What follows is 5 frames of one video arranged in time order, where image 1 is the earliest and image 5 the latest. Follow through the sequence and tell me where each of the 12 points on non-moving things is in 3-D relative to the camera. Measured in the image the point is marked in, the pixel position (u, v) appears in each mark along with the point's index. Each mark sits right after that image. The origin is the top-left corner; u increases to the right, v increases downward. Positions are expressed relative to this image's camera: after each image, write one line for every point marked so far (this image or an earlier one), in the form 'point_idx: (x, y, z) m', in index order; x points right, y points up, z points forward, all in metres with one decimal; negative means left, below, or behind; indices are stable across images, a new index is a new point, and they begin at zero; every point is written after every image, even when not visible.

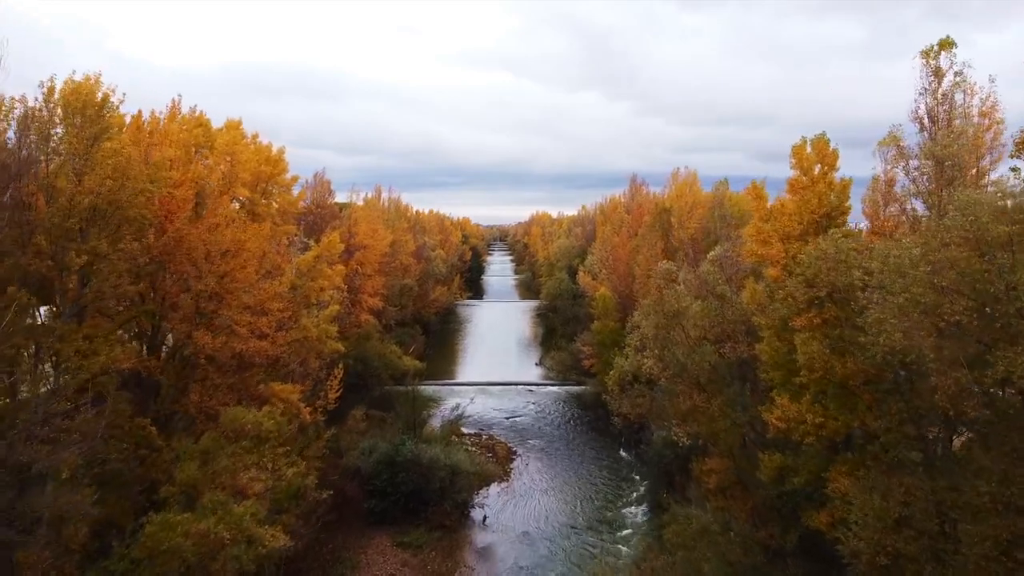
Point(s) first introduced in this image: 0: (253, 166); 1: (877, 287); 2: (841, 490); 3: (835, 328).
0: (-7.9, +3.7, +18.3) m
1: (+5.7, 0.0, +9.3) m
2: (+5.8, -3.5, +10.4) m
3: (+5.8, -0.7, +10.7) m
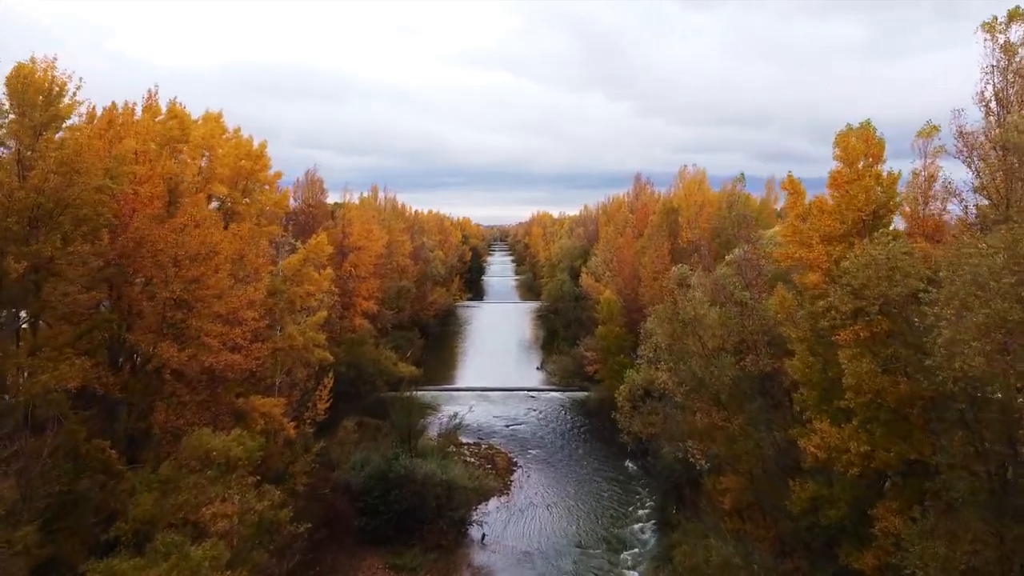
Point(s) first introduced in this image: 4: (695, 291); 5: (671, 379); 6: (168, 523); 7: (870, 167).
0: (-7.9, +3.6, +16.9) m
1: (+5.7, -0.1, +7.9) m
2: (+5.8, -3.7, +9.1) m
3: (+5.8, -0.9, +9.3) m
4: (+4.9, -0.1, +16.0) m
5: (+3.9, -2.2, +14.5) m
6: (-5.7, -3.9, +9.9) m
7: (+6.9, +2.3, +11.4) m
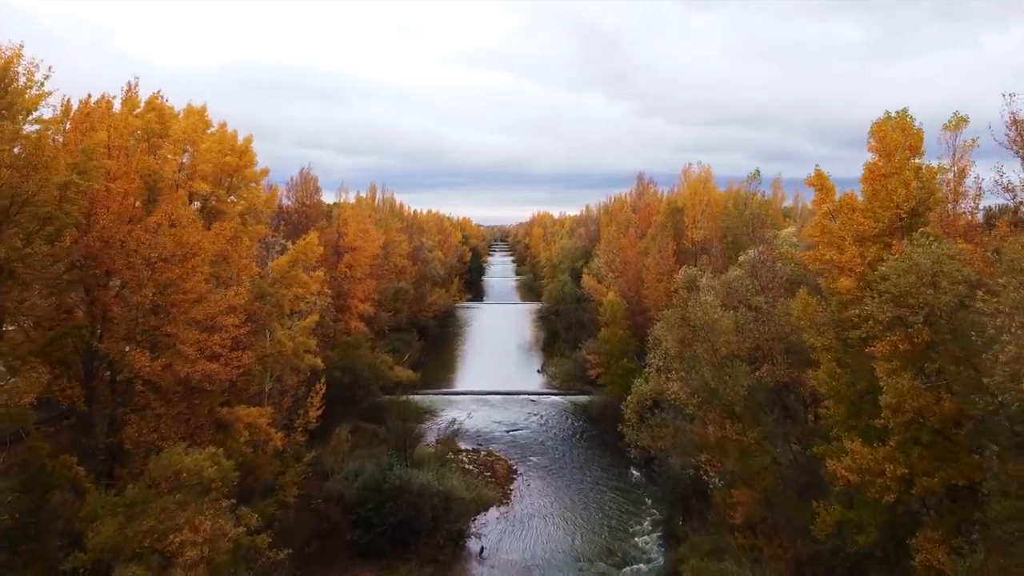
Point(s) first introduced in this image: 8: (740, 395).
0: (-7.9, +3.5, +16.0) m
1: (+5.7, -0.2, +7.0) m
2: (+5.7, -3.8, +8.1) m
3: (+5.8, -1.0, +8.4) m
4: (+4.9, -0.2, +15.1) m
5: (+3.9, -2.3, +13.6) m
6: (-5.7, -4.0, +9.0) m
7: (+6.9, +2.2, +10.5) m
8: (+4.8, -2.2, +12.6) m
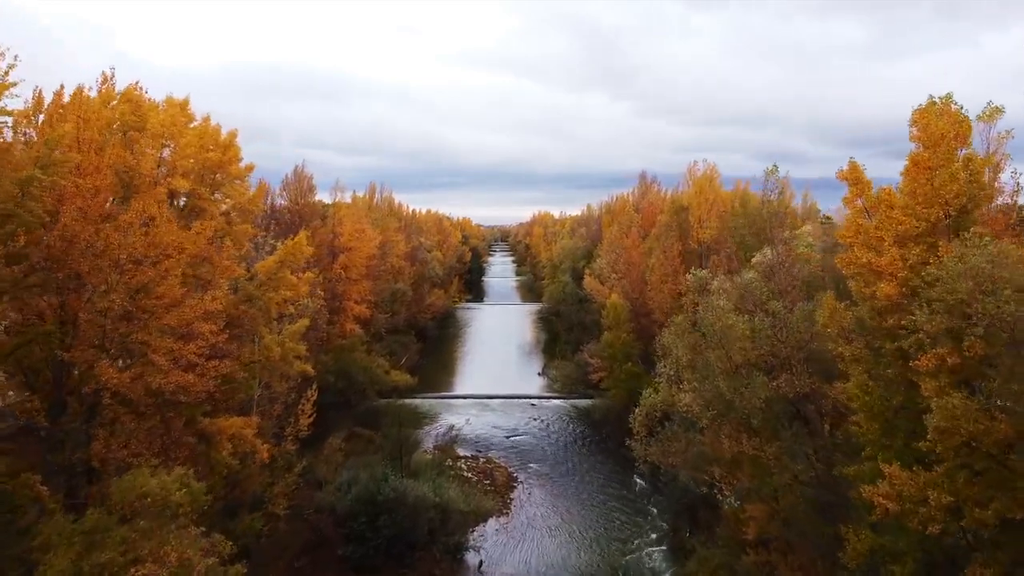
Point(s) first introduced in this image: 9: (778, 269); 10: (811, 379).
0: (-8.0, +3.4, +15.1) m
1: (+5.7, -0.3, +6.1) m
2: (+5.7, -3.8, +7.2) m
3: (+5.8, -1.0, +7.5) m
4: (+4.9, -0.2, +14.2) m
5: (+3.9, -2.4, +12.7) m
6: (-5.7, -4.1, +8.1) m
7: (+6.9, +2.2, +9.6) m
8: (+4.8, -2.3, +11.7) m
9: (+6.0, +0.4, +13.5) m
10: (+6.0, -1.8, +11.9) m
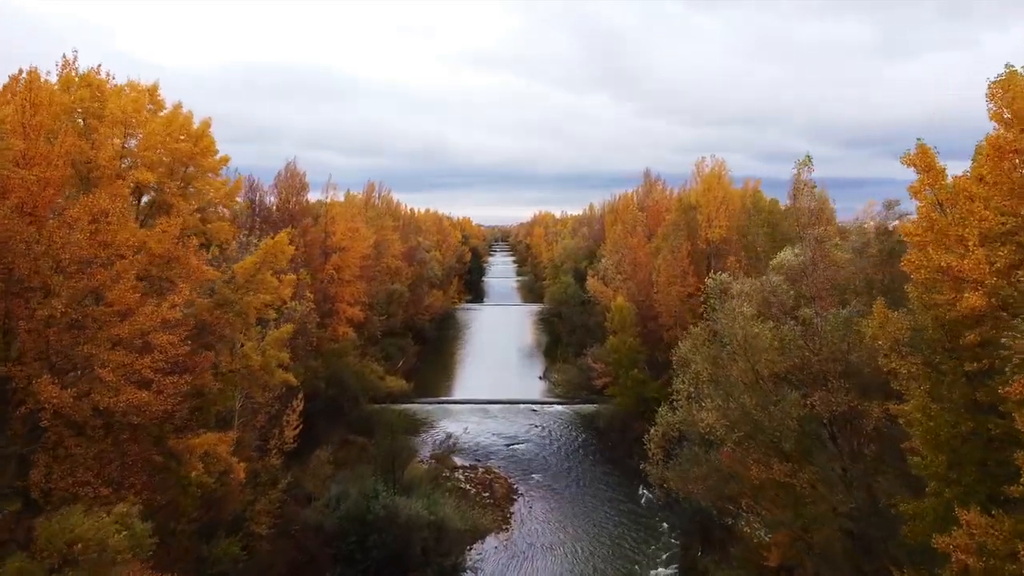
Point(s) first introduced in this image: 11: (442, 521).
0: (-8.0, +3.3, +13.8) m
1: (+5.7, -0.4, +4.7) m
2: (+5.7, -3.9, +5.9) m
3: (+5.8, -1.1, +6.1) m
4: (+4.9, -0.3, +12.9) m
5: (+3.9, -2.5, +11.3) m
6: (-5.8, -4.2, +6.7) m
7: (+6.9, +2.1, +8.2) m
8: (+4.8, -2.4, +10.3) m
9: (+6.0, +0.3, +12.1) m
10: (+6.0, -1.9, +10.6) m
11: (-2.2, -7.3, +18.6) m
